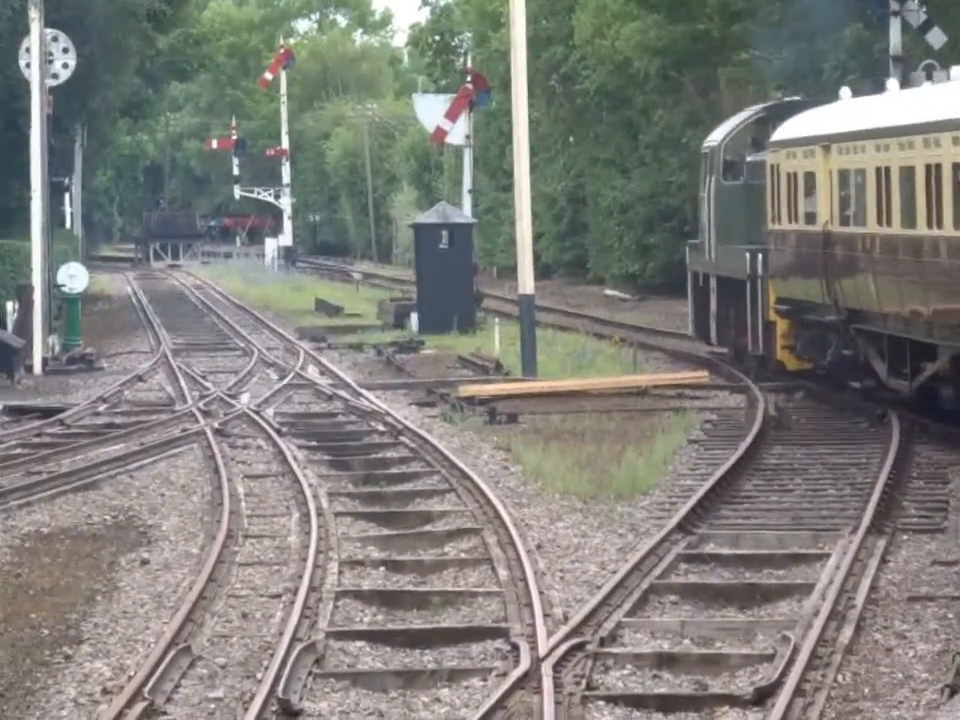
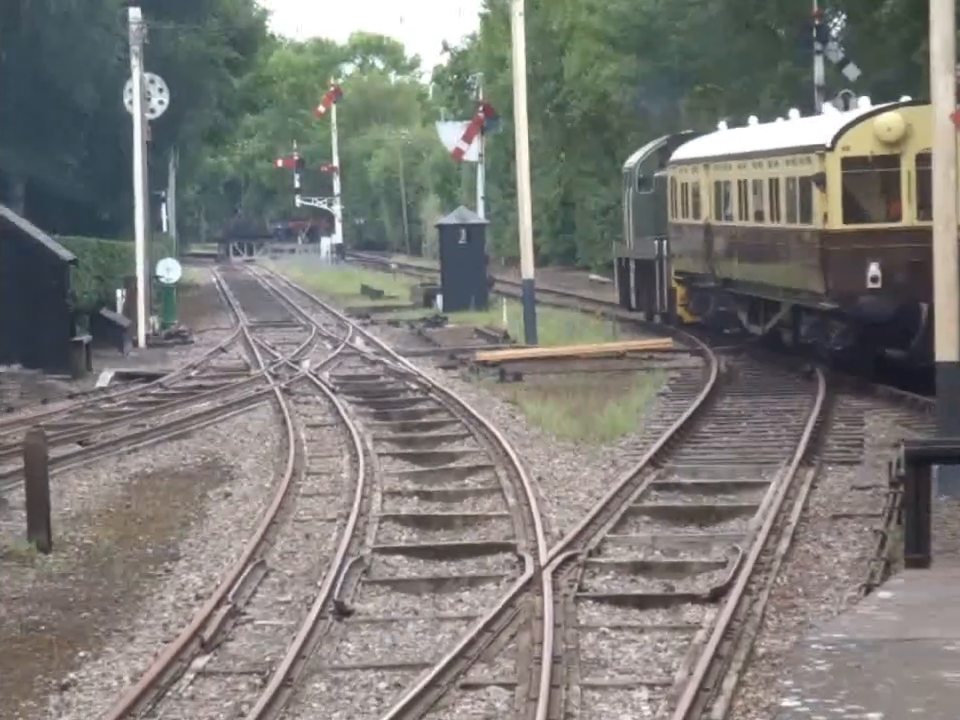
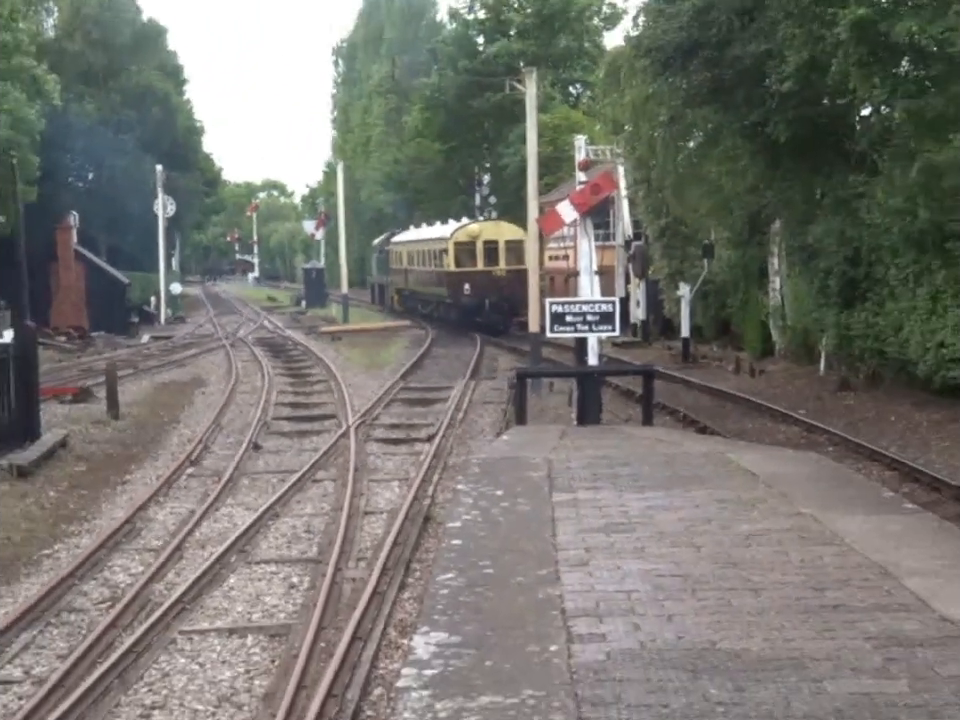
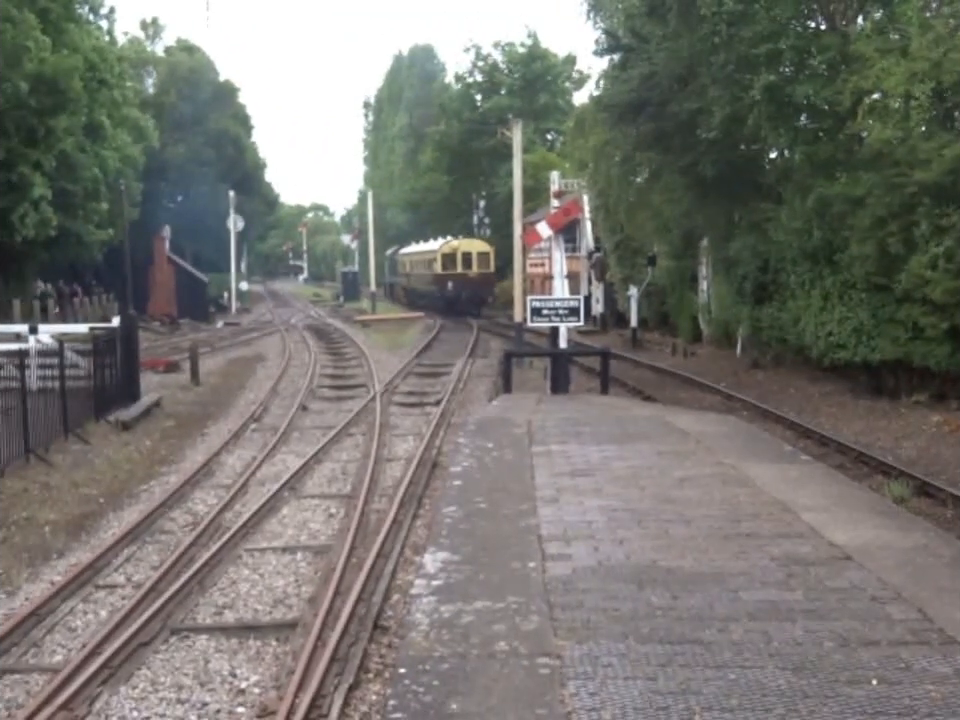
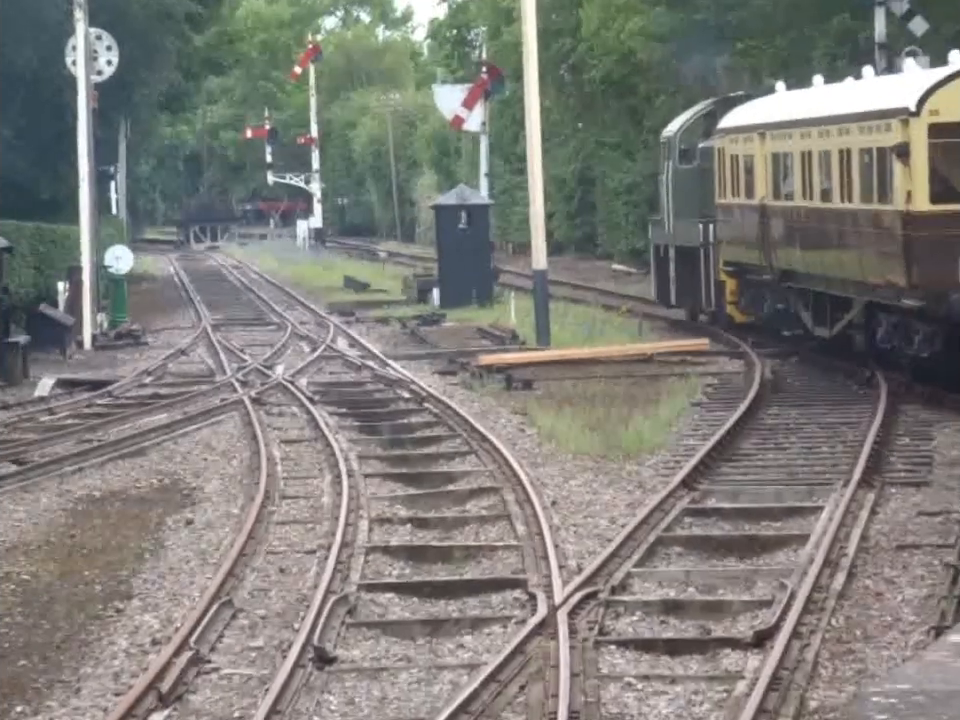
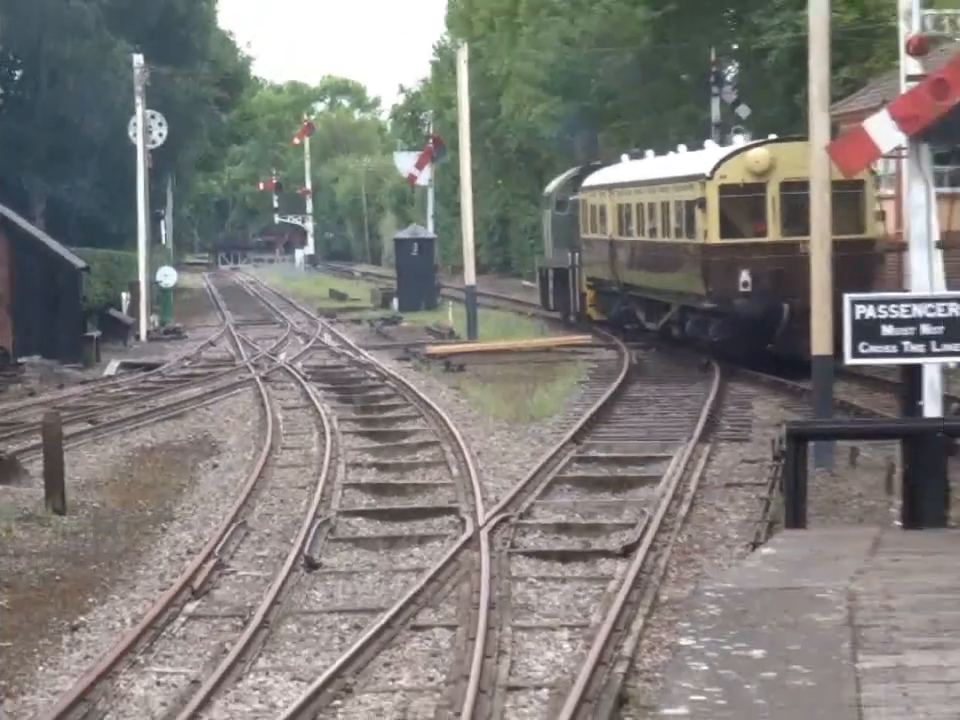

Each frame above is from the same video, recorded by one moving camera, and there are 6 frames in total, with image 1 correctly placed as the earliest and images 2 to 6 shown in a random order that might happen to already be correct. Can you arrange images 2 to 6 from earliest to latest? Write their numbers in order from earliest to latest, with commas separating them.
5, 2, 6, 3, 4
